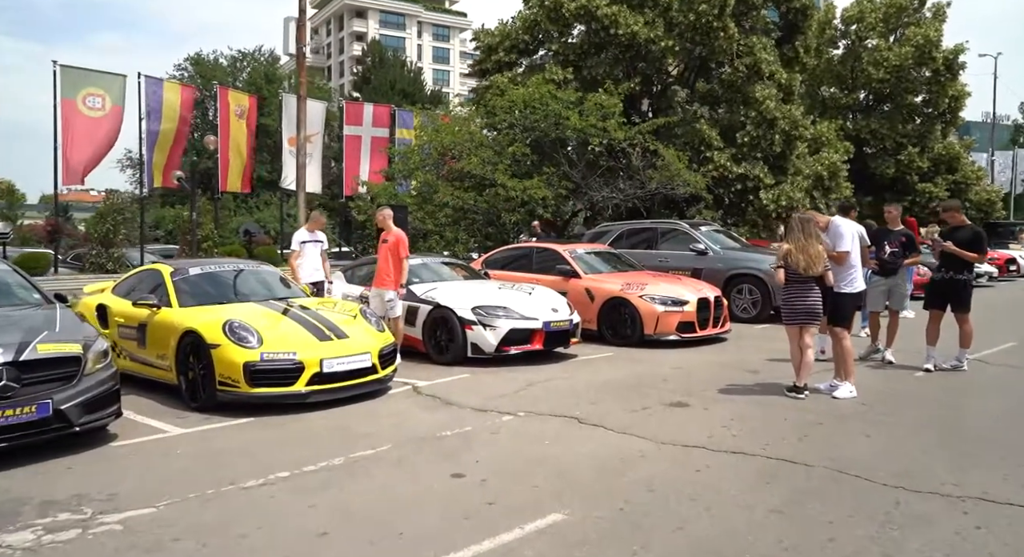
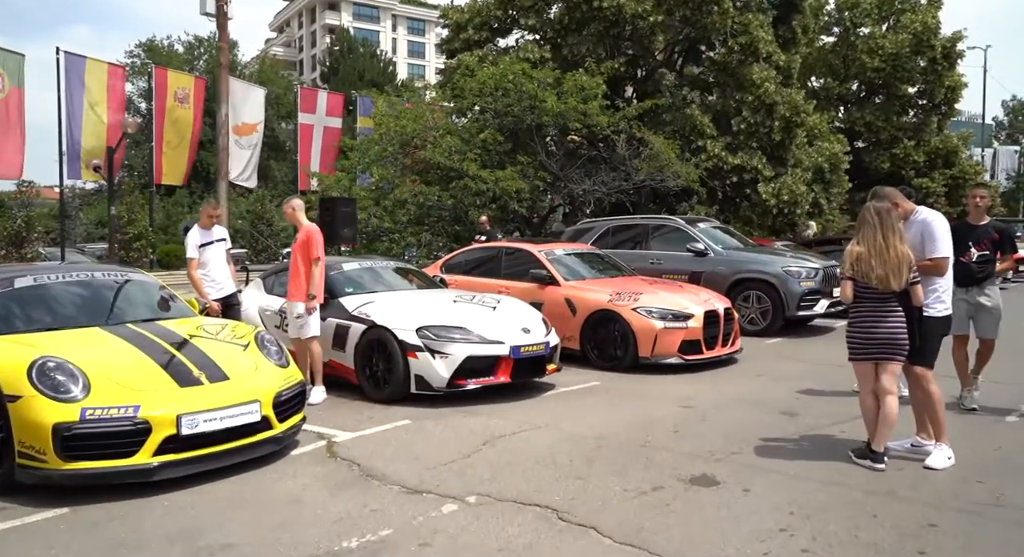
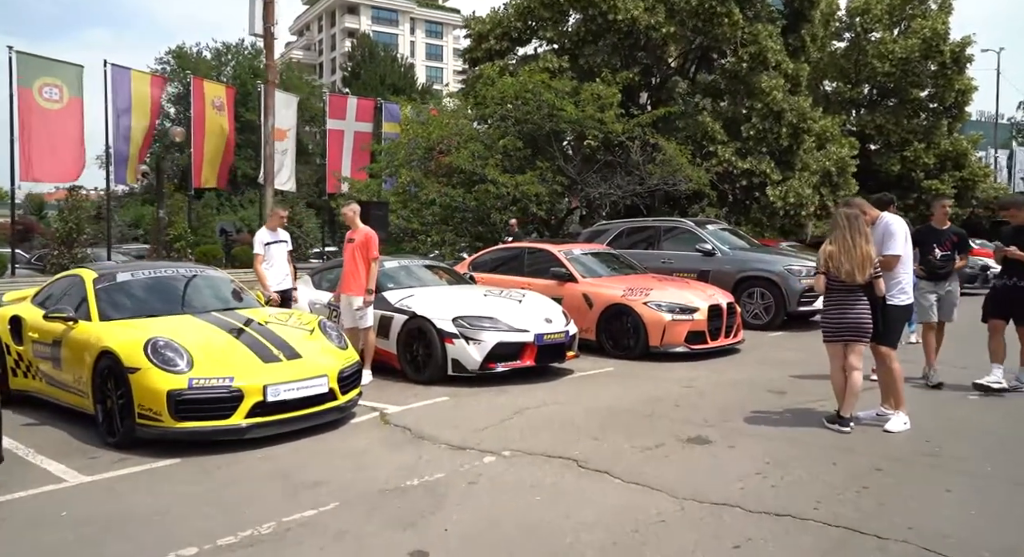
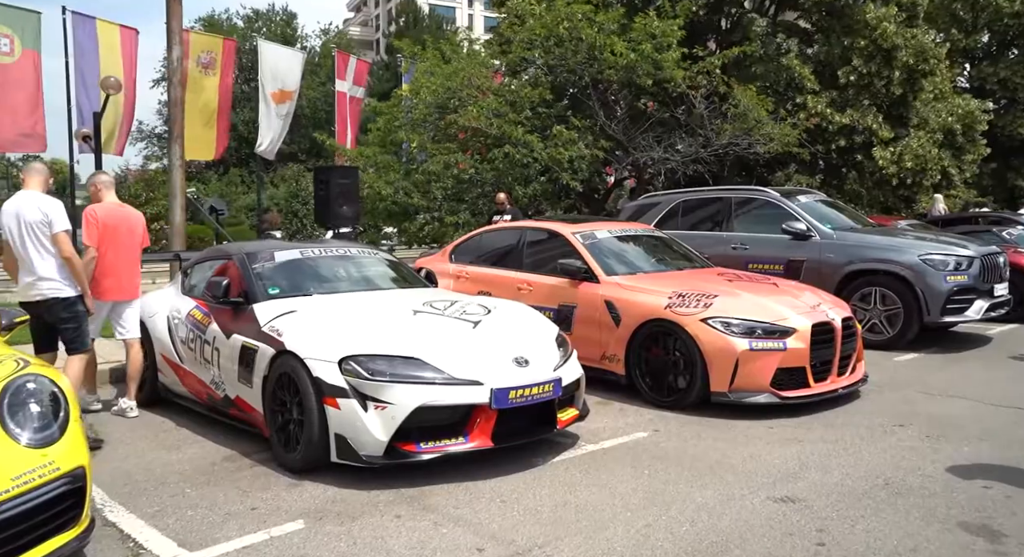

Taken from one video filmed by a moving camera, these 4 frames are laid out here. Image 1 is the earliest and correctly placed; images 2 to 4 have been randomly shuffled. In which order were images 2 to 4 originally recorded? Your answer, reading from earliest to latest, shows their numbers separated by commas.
3, 2, 4
